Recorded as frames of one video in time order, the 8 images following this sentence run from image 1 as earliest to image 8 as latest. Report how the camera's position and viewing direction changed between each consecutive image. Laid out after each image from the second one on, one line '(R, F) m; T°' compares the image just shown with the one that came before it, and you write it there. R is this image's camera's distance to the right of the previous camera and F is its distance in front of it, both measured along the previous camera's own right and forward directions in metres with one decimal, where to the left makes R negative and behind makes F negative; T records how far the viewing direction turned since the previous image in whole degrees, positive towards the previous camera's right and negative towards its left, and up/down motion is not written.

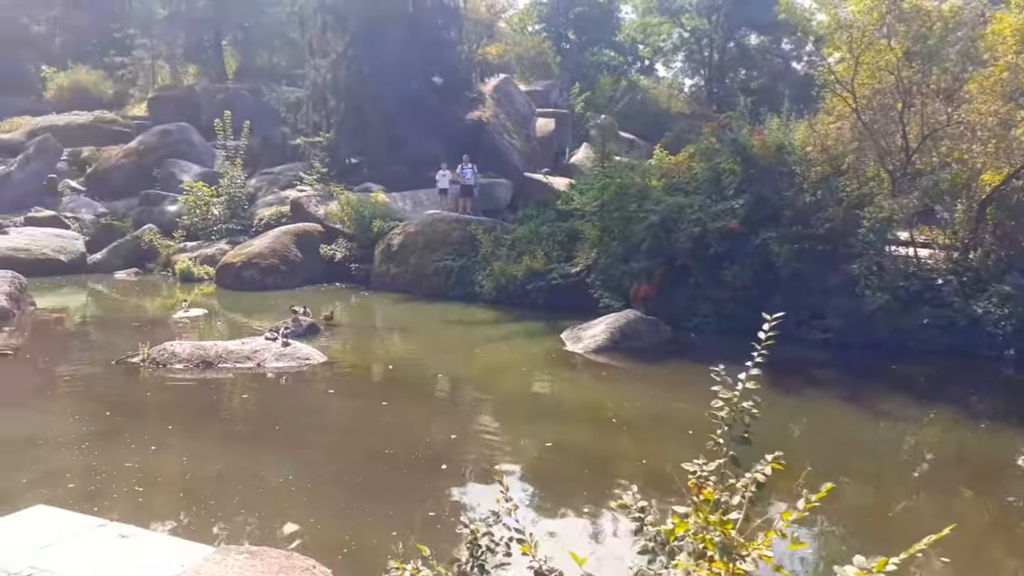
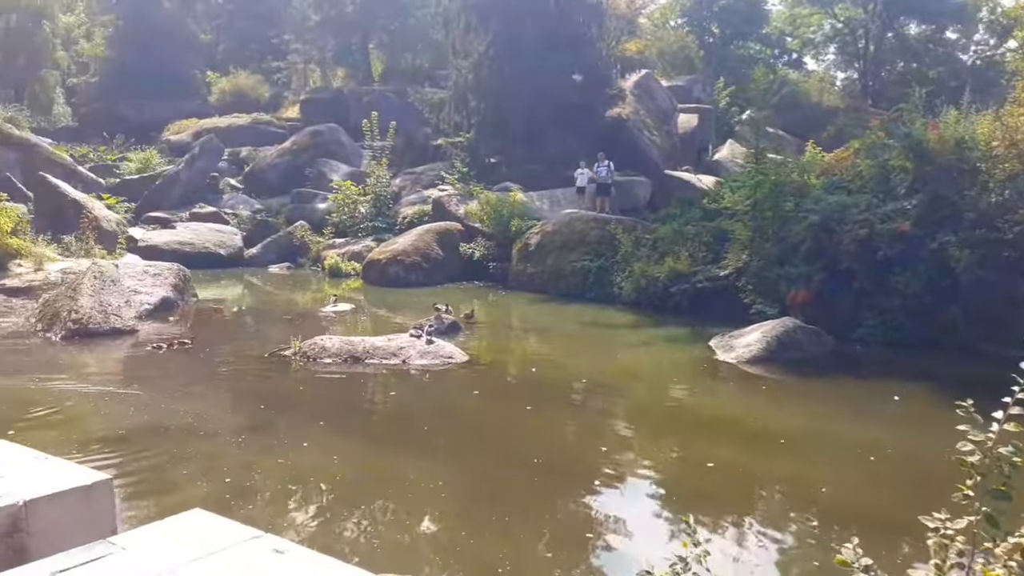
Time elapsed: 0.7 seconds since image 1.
(-0.3, +0.5) m; -9°
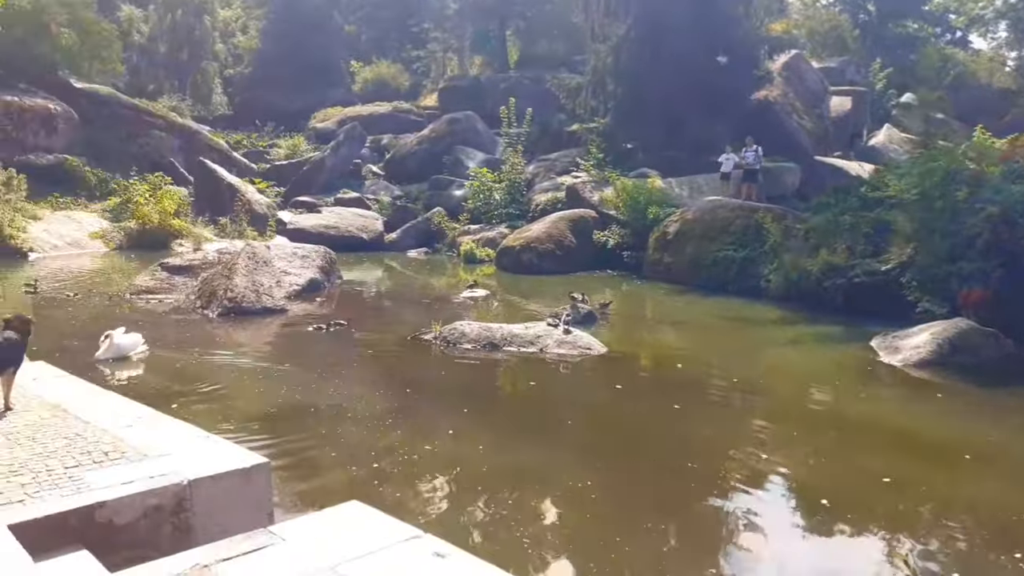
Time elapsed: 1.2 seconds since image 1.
(-0.3, +0.3) m; -9°
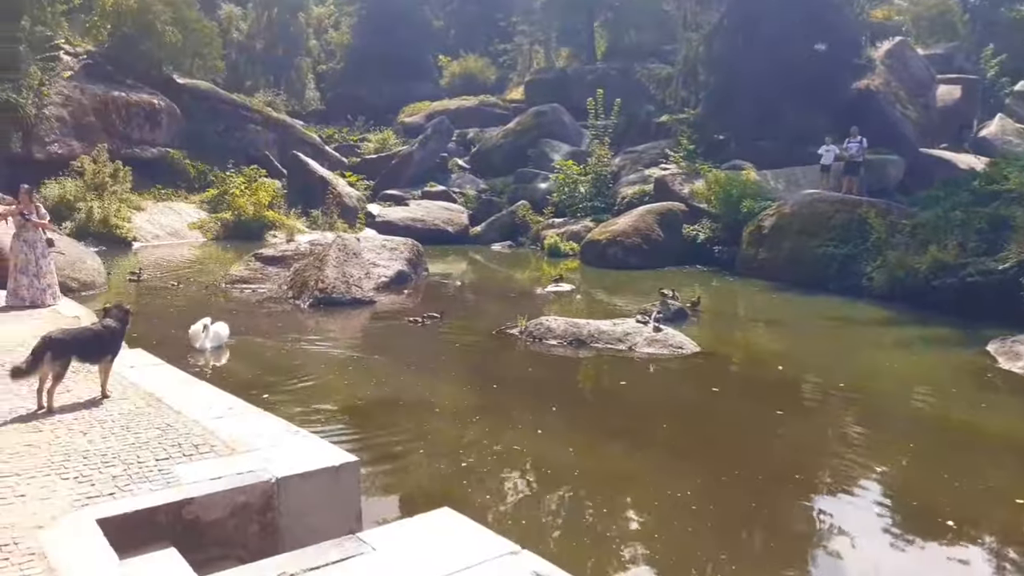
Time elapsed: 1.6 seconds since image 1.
(-0.1, +0.3) m; -6°
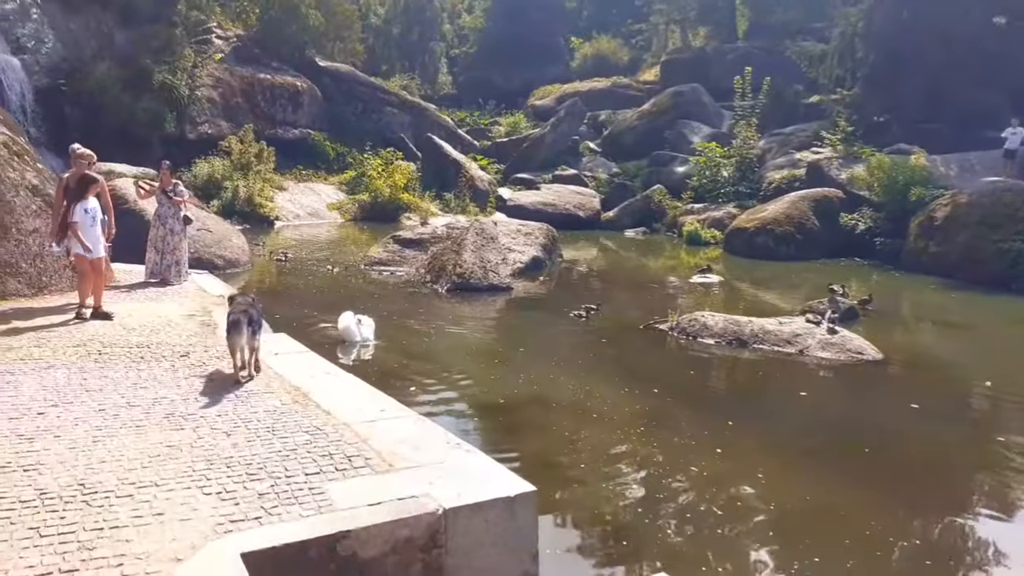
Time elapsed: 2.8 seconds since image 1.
(-0.4, +0.7) m; -9°
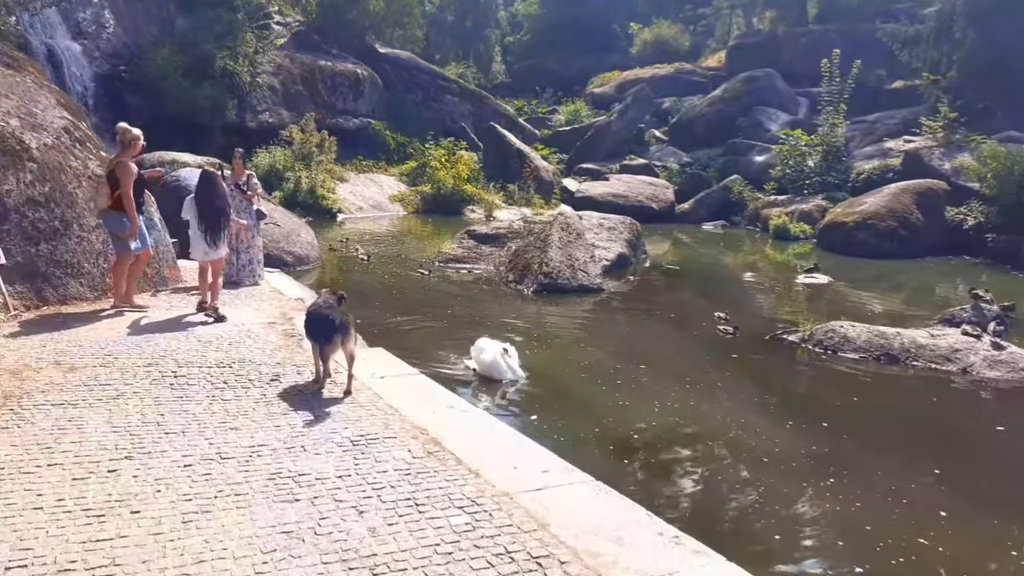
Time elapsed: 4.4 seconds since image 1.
(-0.7, +1.1) m; -3°
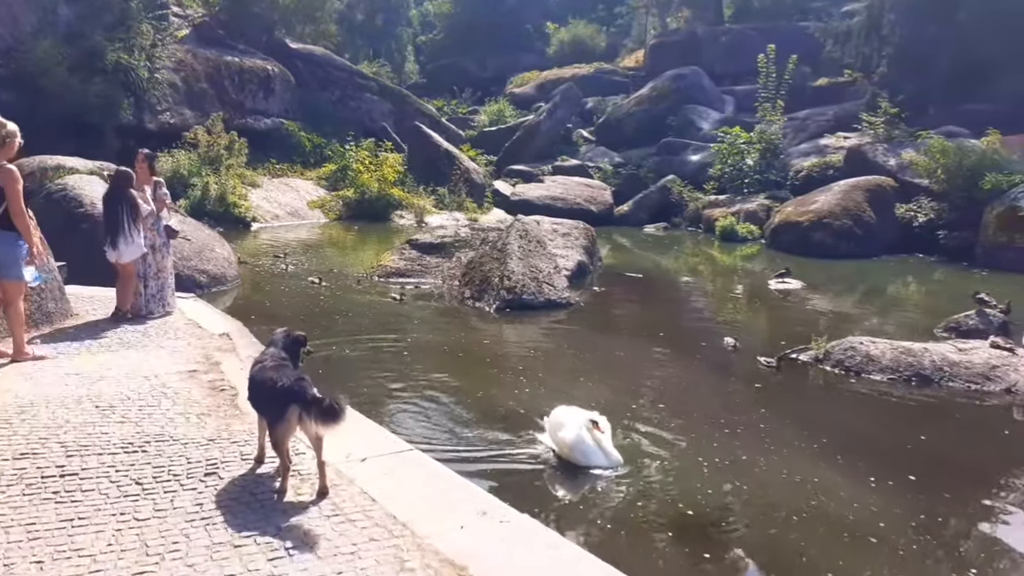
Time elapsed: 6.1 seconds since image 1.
(-0.6, +1.5) m; +6°
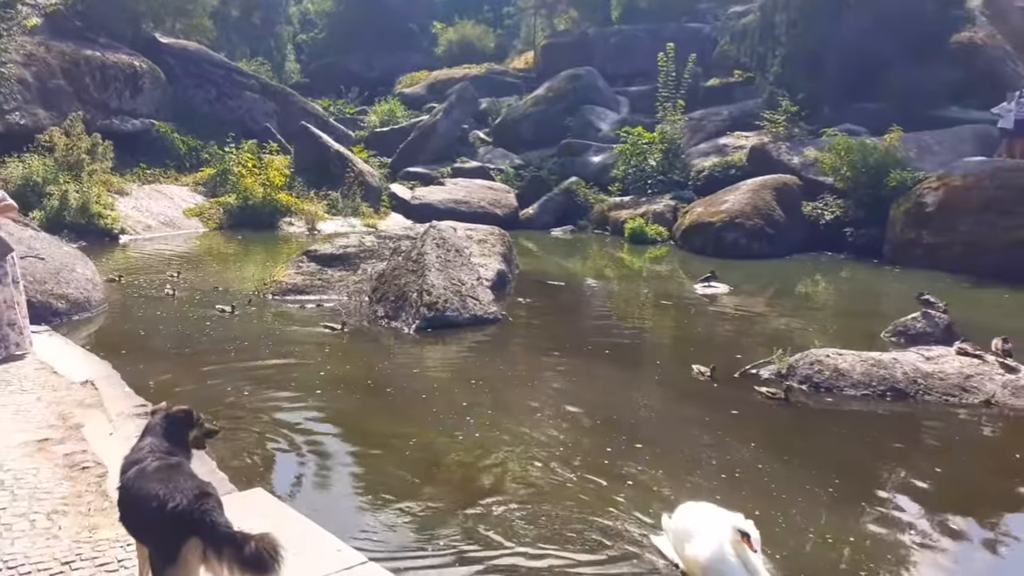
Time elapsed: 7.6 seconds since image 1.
(-0.3, +1.1) m; +8°
